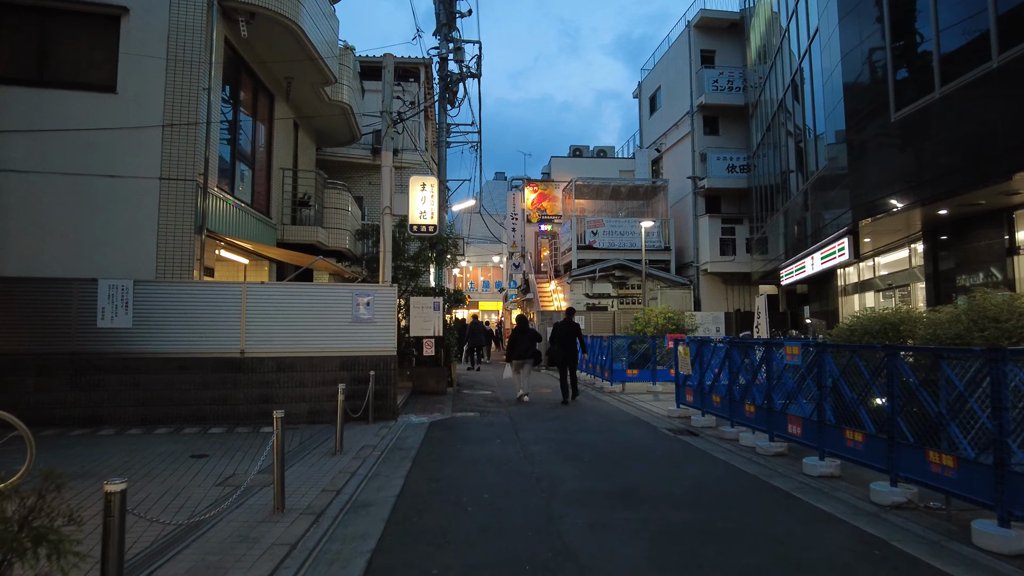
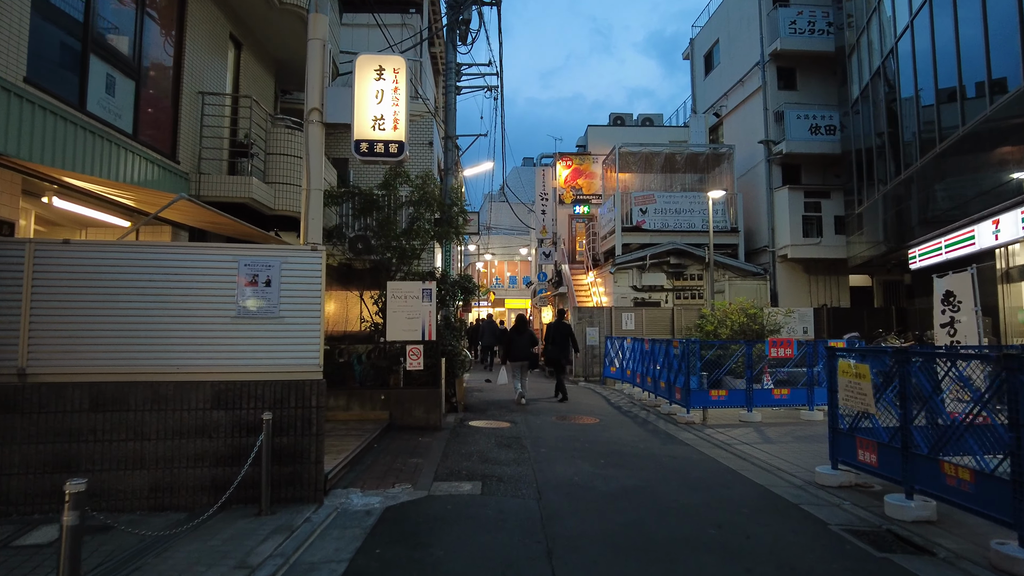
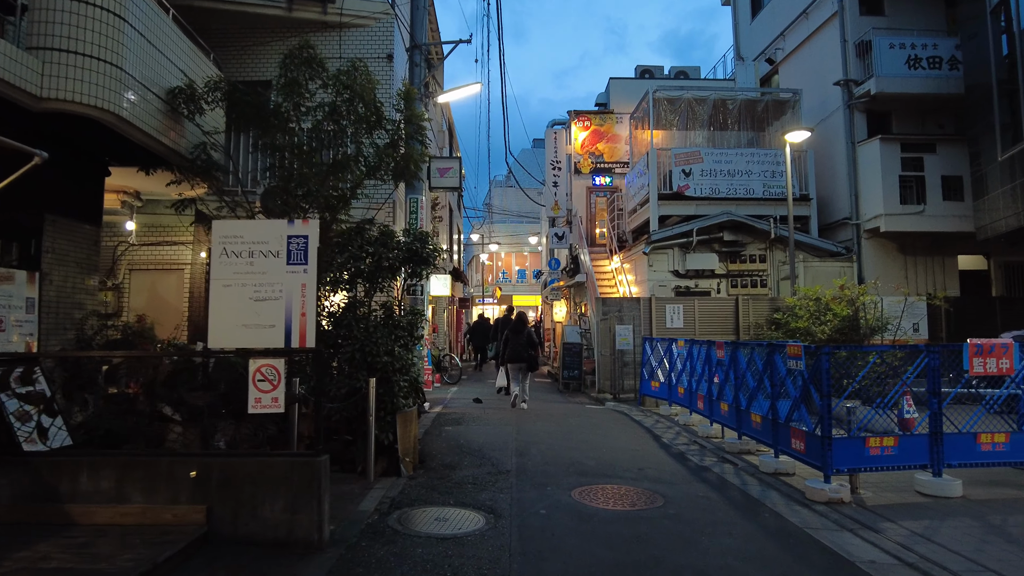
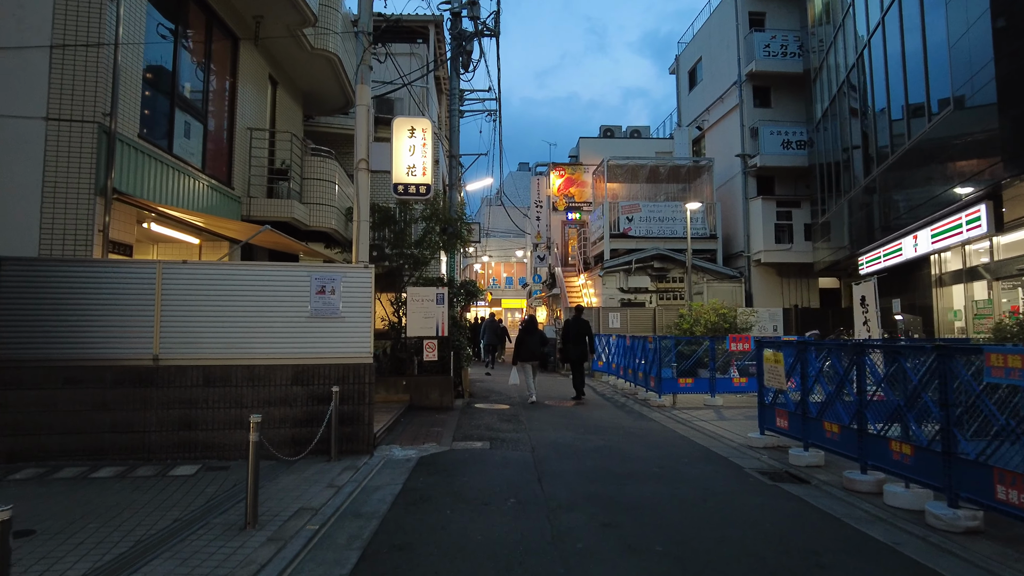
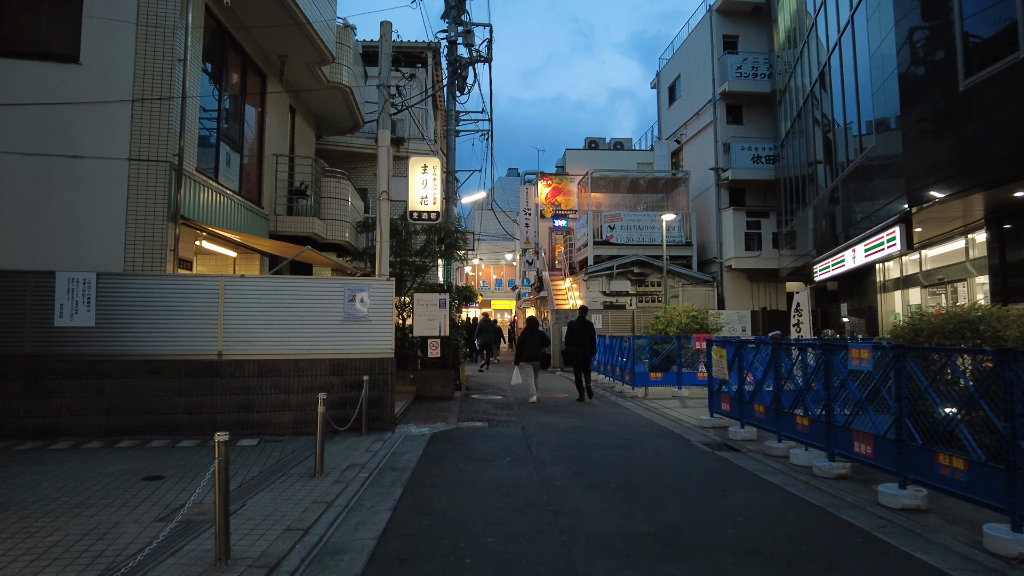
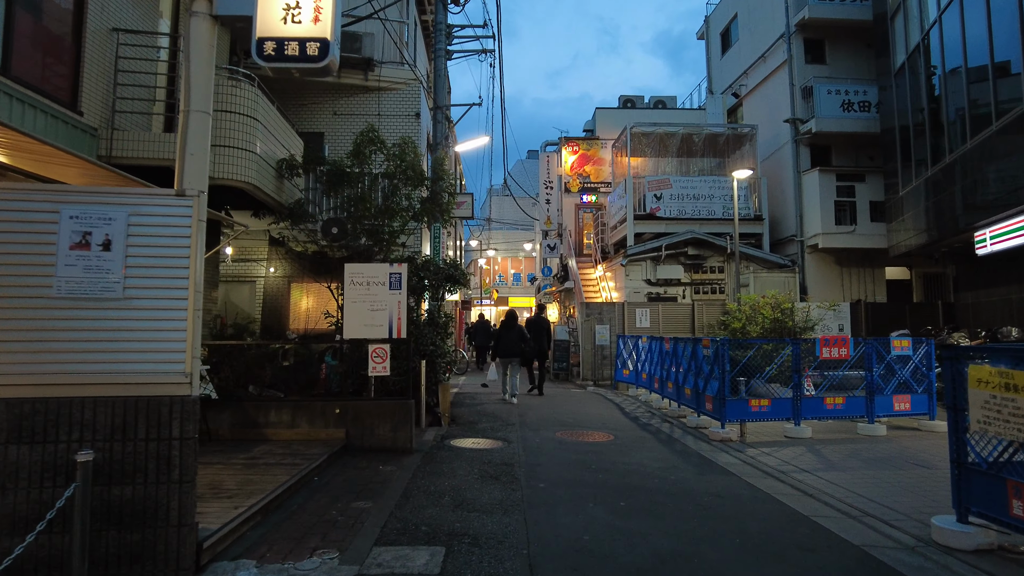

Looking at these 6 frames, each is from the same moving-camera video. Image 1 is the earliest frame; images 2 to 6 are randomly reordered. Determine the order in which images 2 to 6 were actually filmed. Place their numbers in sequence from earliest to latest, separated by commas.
5, 4, 2, 6, 3
